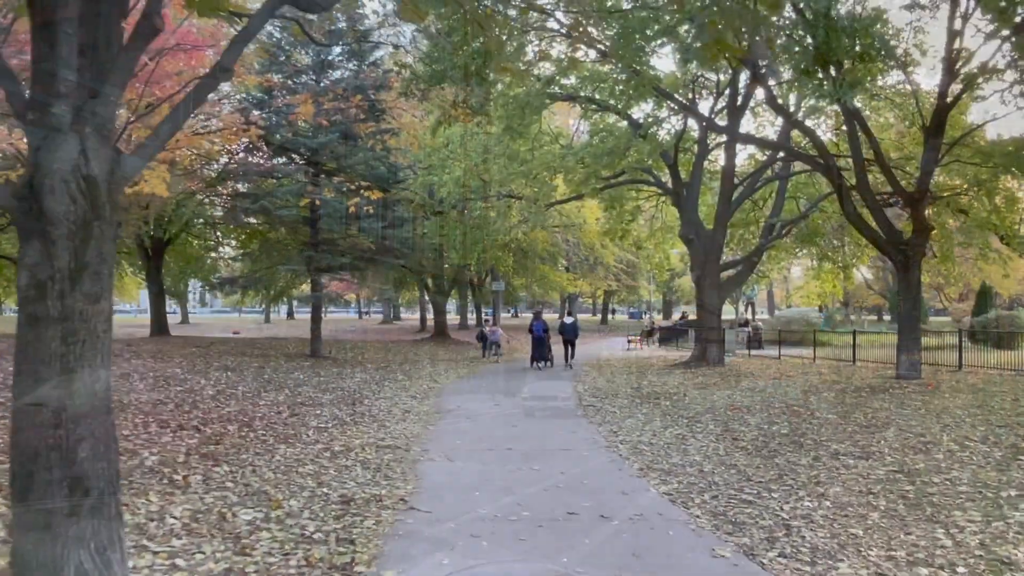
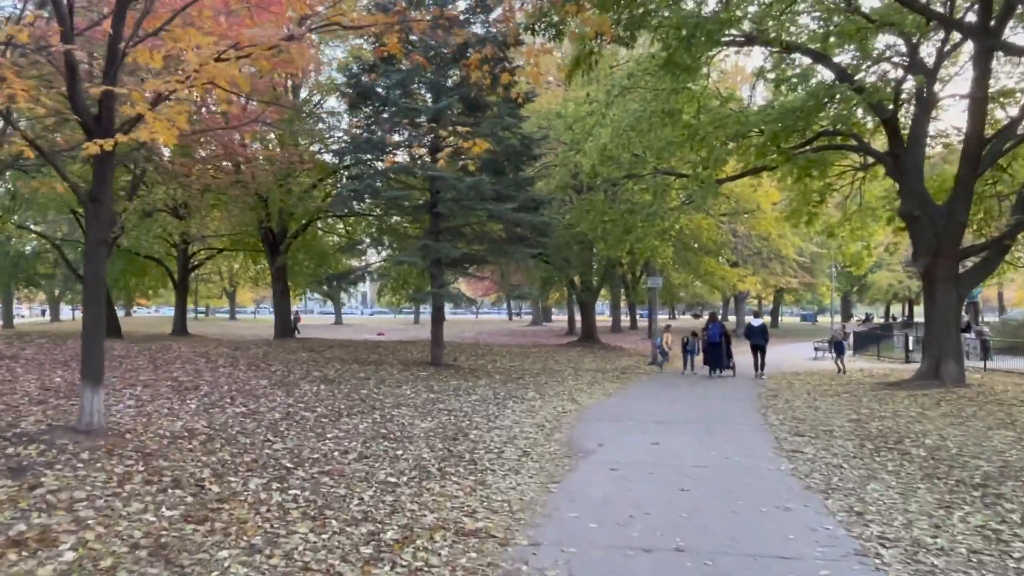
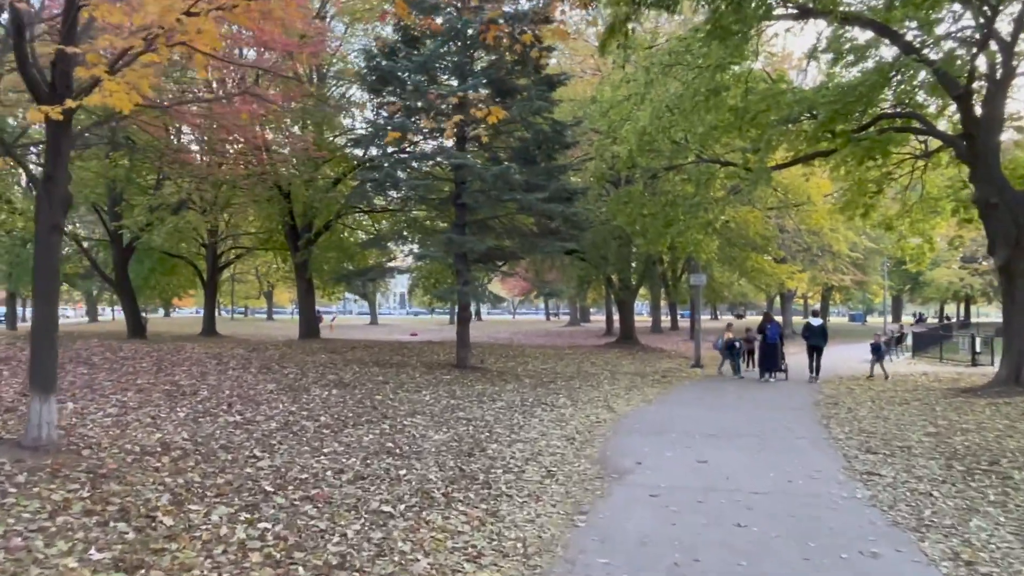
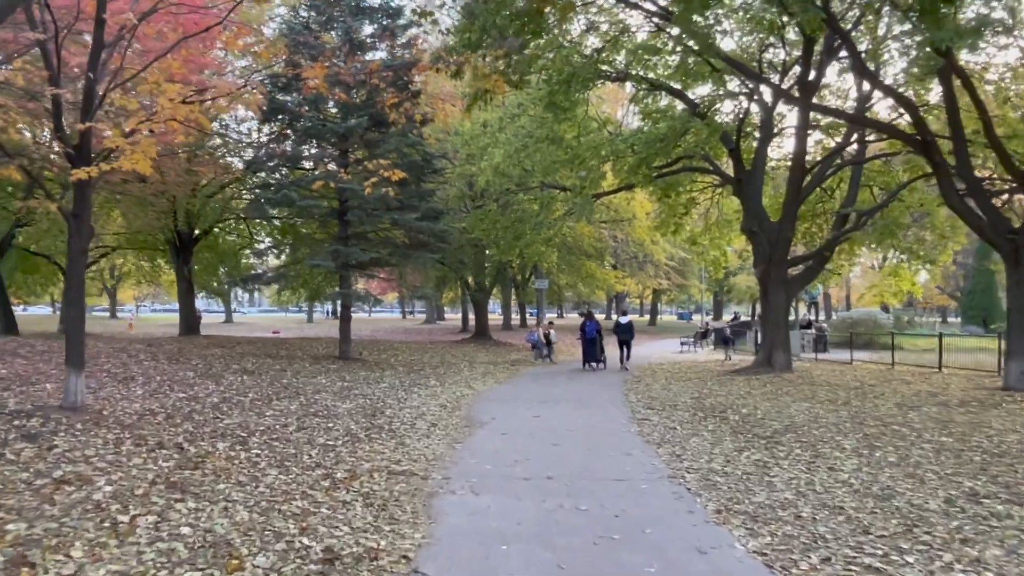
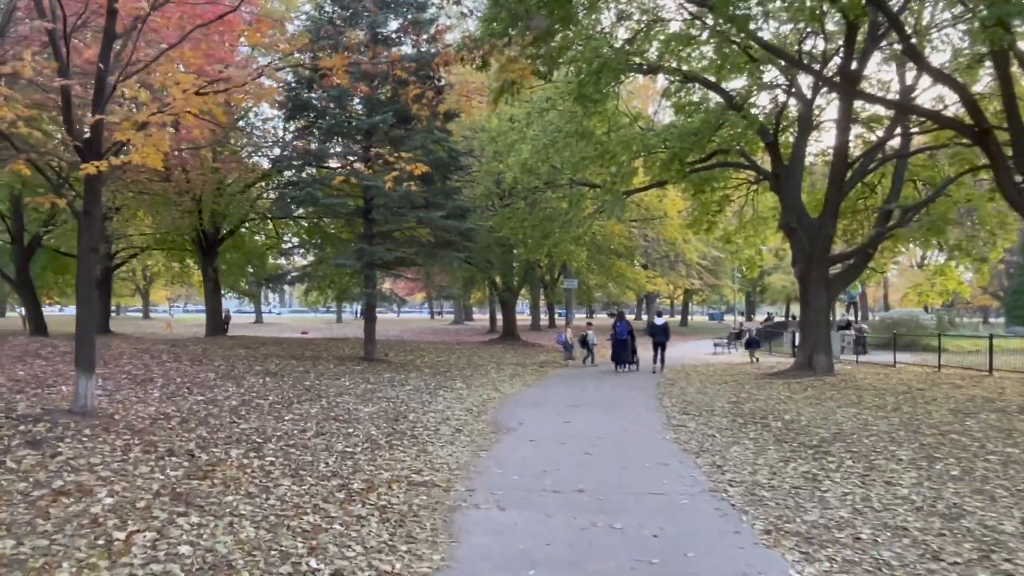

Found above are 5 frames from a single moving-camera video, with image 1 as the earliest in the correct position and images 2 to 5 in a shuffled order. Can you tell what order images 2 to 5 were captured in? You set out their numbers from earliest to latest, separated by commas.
4, 5, 2, 3
